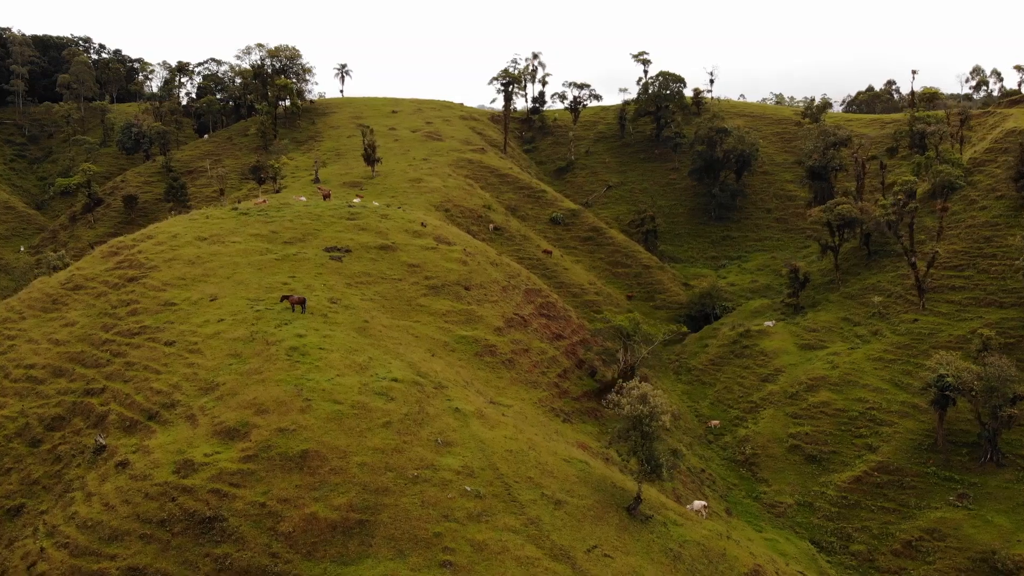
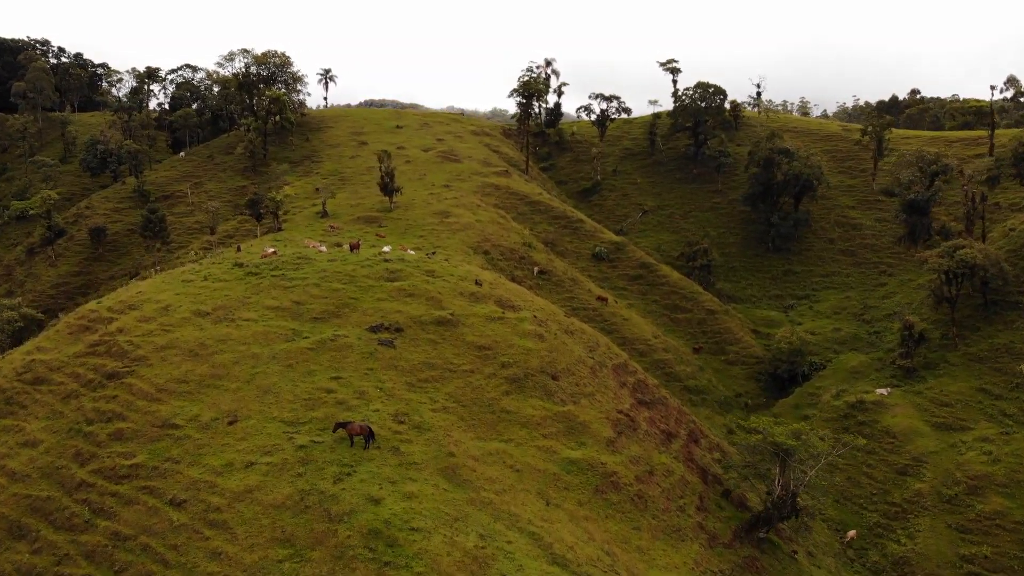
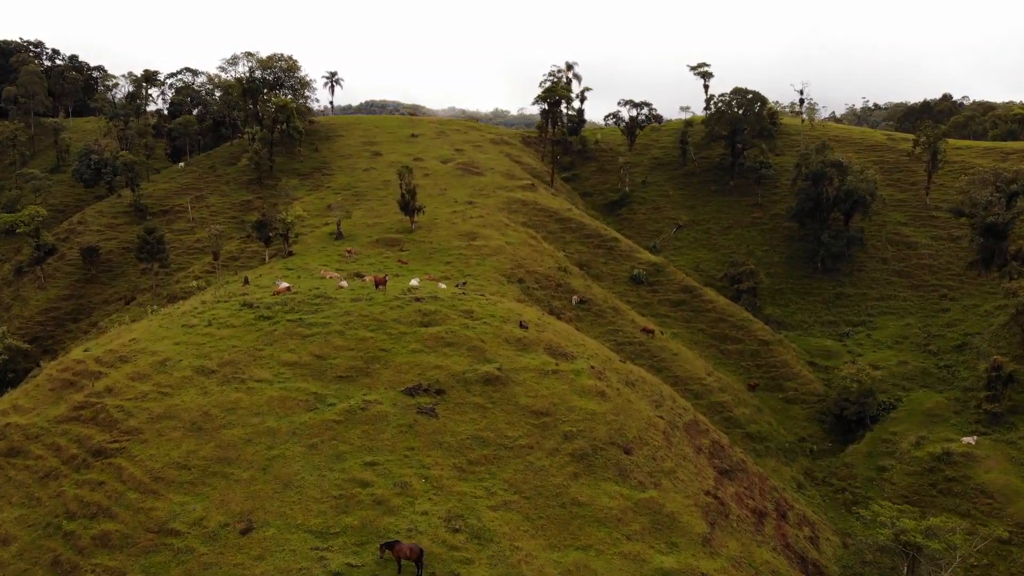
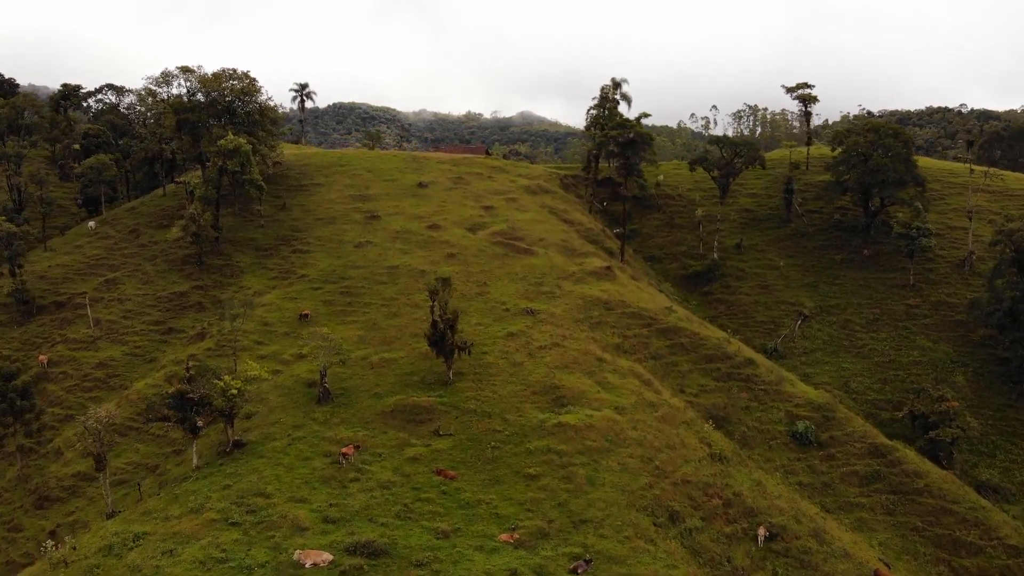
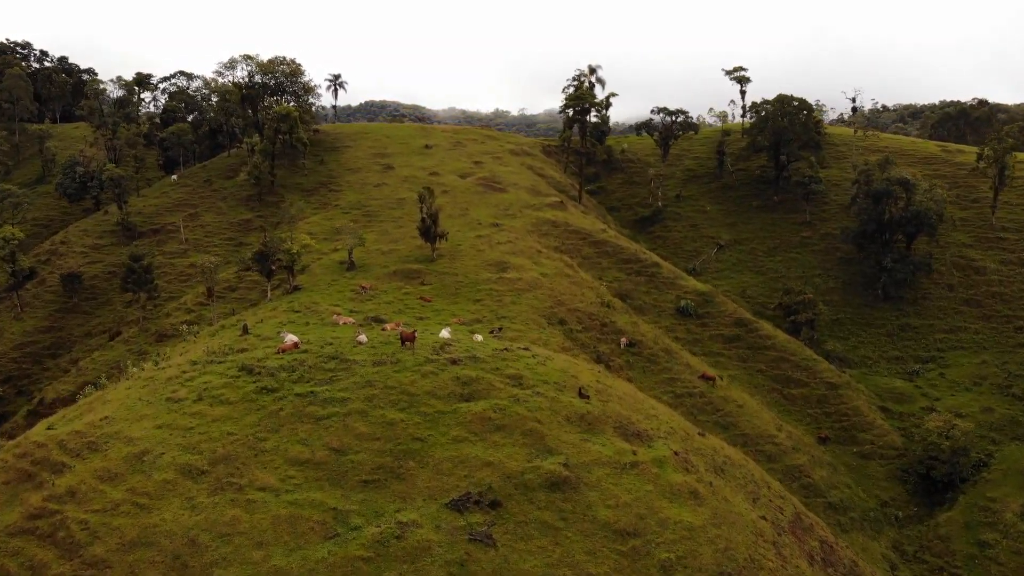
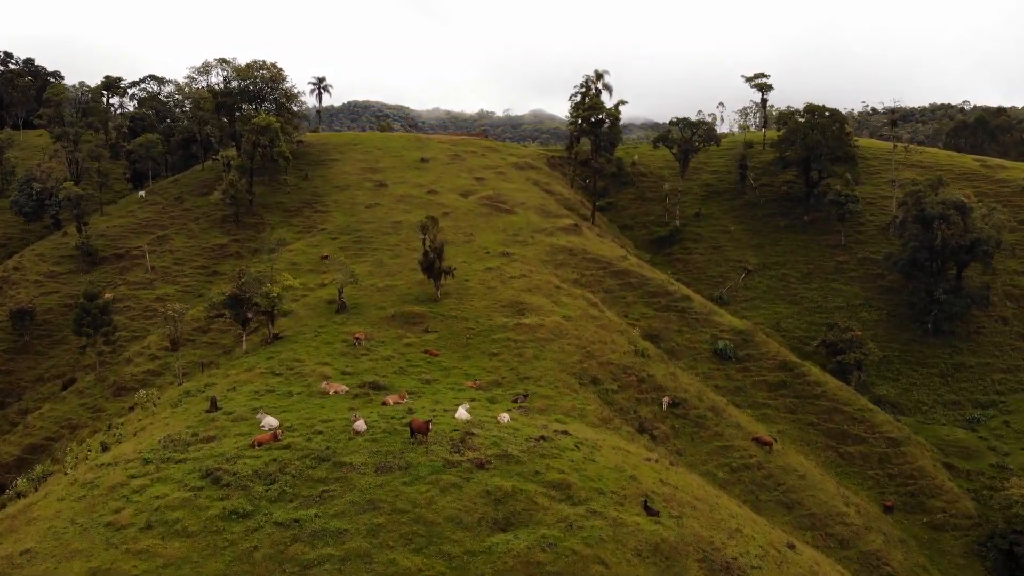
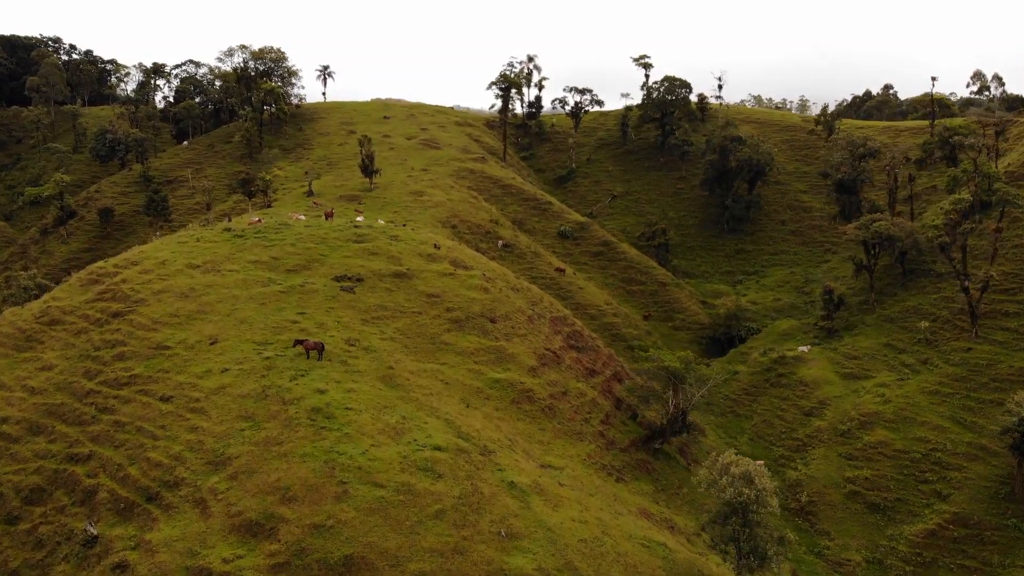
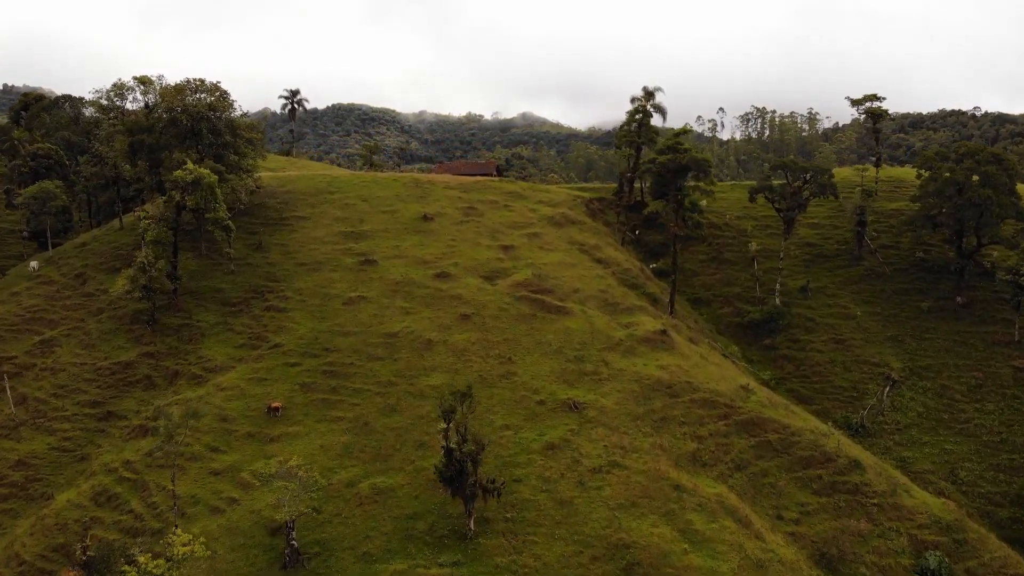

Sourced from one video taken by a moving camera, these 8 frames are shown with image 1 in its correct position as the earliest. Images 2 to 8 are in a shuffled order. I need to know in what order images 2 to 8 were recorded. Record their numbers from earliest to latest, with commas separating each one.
7, 2, 3, 5, 6, 4, 8
